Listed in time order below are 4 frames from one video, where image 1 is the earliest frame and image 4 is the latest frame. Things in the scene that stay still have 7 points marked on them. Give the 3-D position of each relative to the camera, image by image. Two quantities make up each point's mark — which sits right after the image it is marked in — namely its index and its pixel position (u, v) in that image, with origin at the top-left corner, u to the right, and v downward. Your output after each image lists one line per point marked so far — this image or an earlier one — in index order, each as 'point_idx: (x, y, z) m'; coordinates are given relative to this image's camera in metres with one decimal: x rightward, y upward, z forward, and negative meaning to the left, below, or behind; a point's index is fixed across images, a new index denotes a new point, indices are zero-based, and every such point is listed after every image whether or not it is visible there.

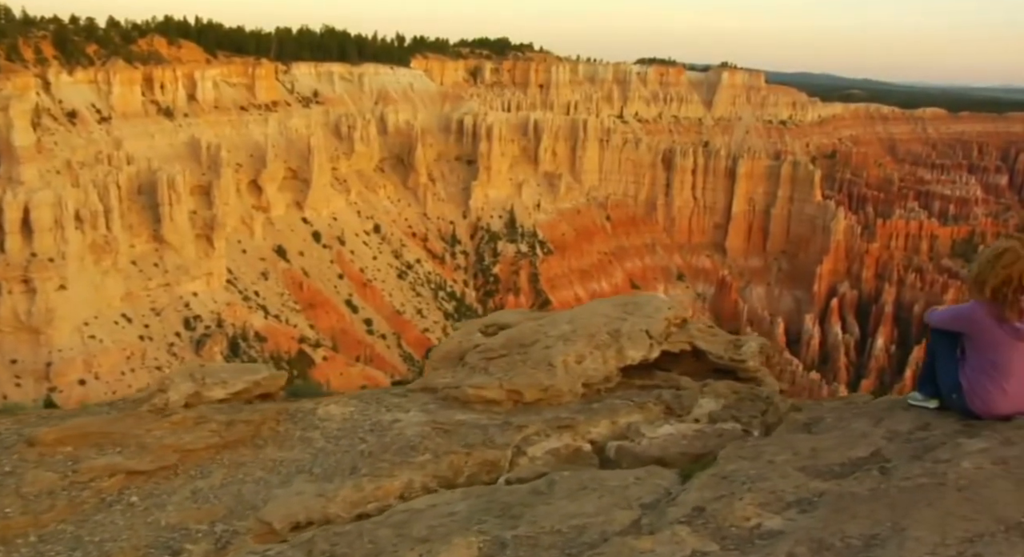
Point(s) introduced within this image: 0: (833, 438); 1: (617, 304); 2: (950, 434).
0: (+2.3, -1.1, +5.5) m
1: (+1.2, -0.3, +8.7) m
2: (+3.0, -1.1, +5.3) m
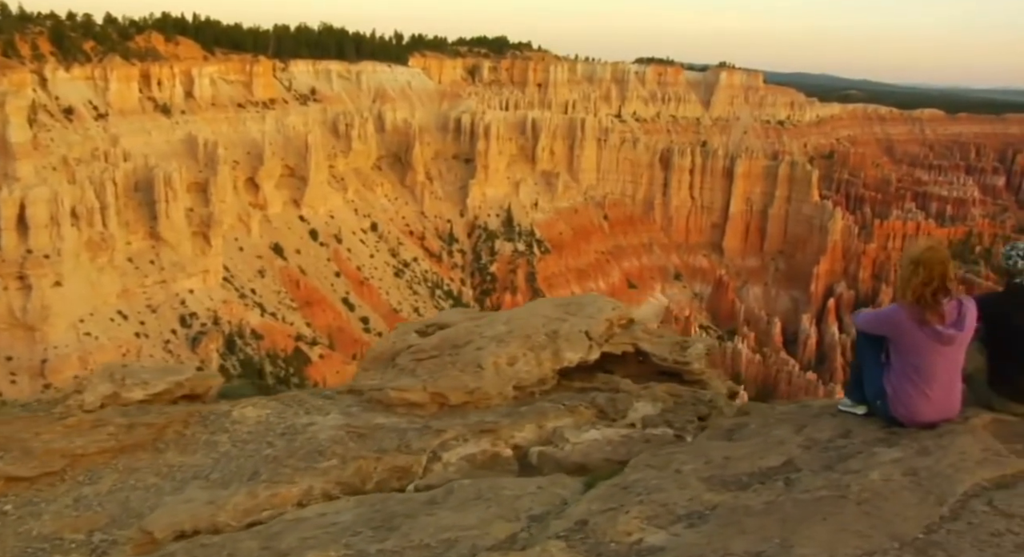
0: (+1.6, -1.1, +5.3) m
1: (+0.5, -0.3, +8.5) m
2: (+2.3, -1.1, +5.0) m
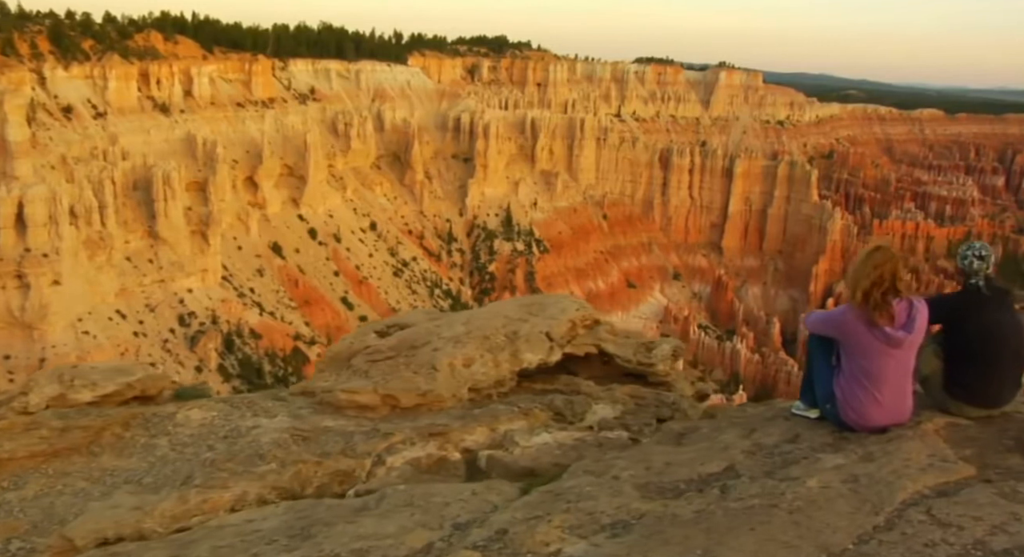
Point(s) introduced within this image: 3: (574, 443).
0: (+1.2, -1.1, +5.1) m
1: (+0.1, -0.3, +8.3) m
2: (+1.9, -1.1, +4.9) m
3: (+0.5, -1.3, +6.2) m
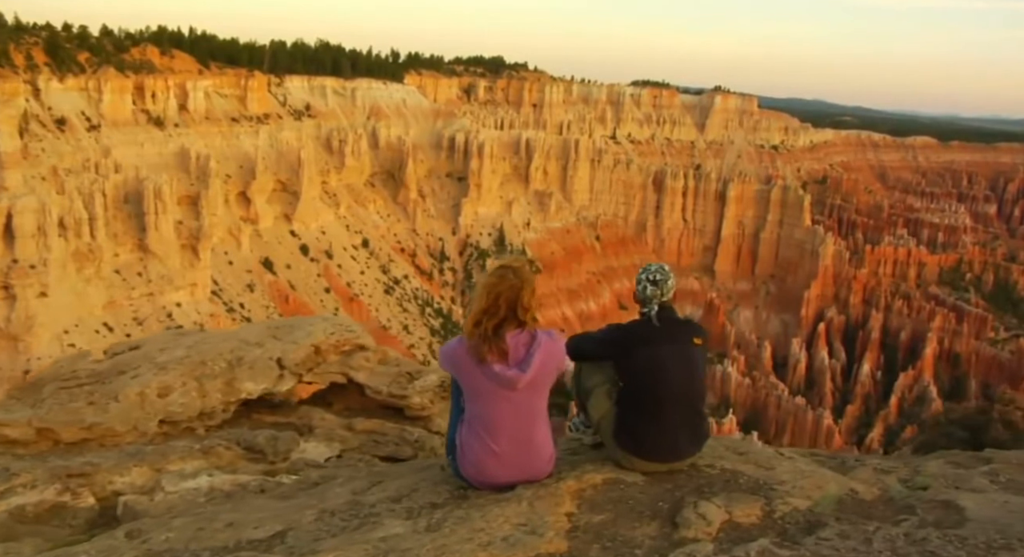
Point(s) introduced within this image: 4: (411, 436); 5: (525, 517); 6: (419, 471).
0: (-1.3, -1.3, +4.2) m
1: (-2.4, -0.5, +7.5) m
2: (-0.5, -1.2, +4.0) m
3: (-2.0, -1.5, +5.3) m
4: (-0.9, -1.4, +6.8) m
5: (+0.1, -1.2, +3.8) m
6: (-0.5, -1.2, +4.9) m
